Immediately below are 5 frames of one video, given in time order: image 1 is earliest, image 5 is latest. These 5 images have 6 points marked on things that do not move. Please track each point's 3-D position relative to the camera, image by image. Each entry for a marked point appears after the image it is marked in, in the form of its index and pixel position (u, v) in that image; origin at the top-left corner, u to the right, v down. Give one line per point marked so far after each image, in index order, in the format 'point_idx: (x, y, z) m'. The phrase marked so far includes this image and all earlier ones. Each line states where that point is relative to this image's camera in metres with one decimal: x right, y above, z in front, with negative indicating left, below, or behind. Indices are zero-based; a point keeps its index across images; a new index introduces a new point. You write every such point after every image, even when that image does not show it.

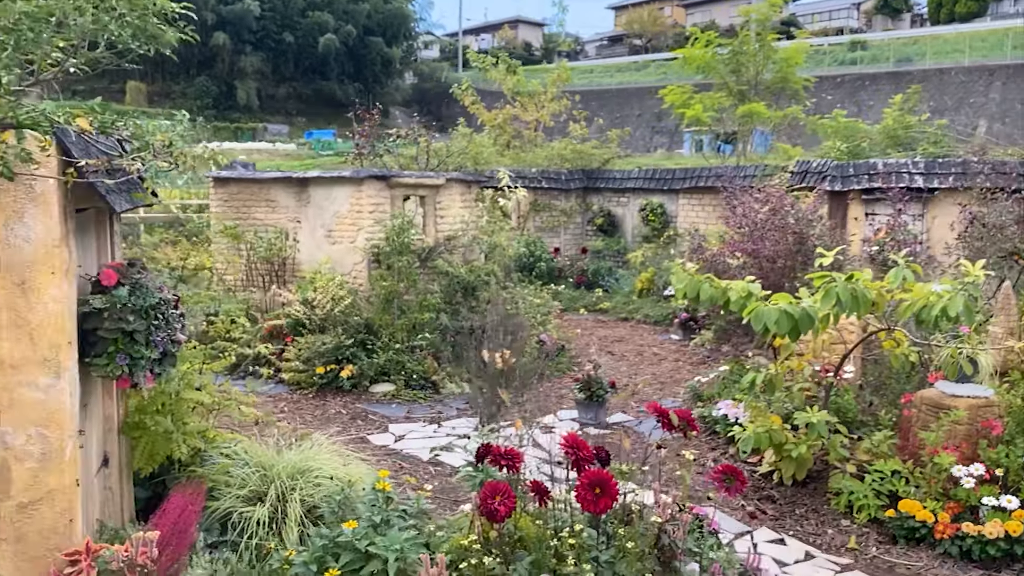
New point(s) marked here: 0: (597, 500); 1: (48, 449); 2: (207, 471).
0: (+0.2, -0.6, +2.5) m
1: (-1.4, -0.5, +2.8) m
2: (-1.2, -0.7, +3.7) m
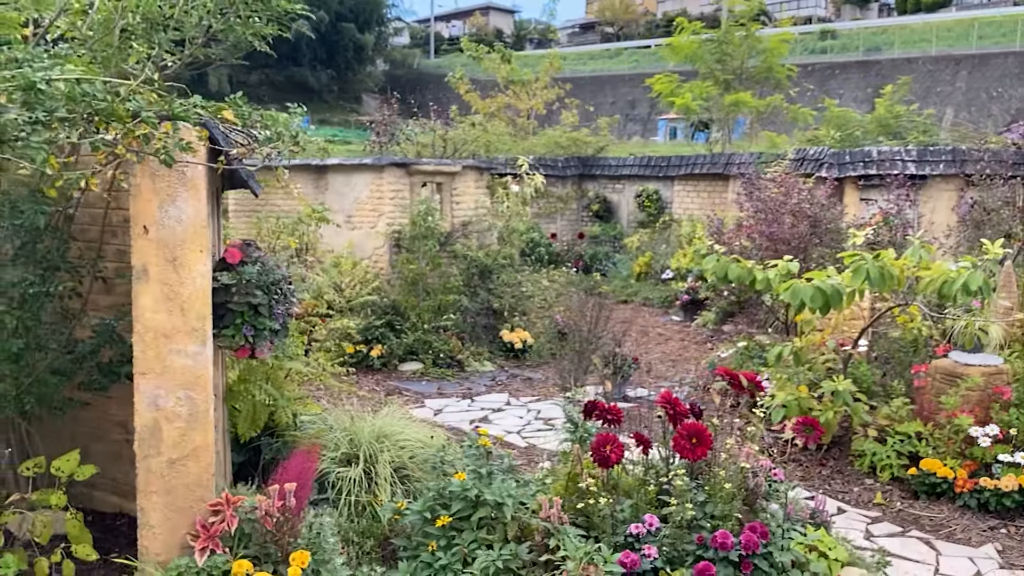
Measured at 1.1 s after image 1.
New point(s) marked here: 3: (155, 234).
0: (+0.6, -0.5, +2.8) m
1: (-1.1, -0.4, +3.1) m
2: (-0.9, -0.6, +4.0) m
3: (-1.2, +0.2, +2.9) m
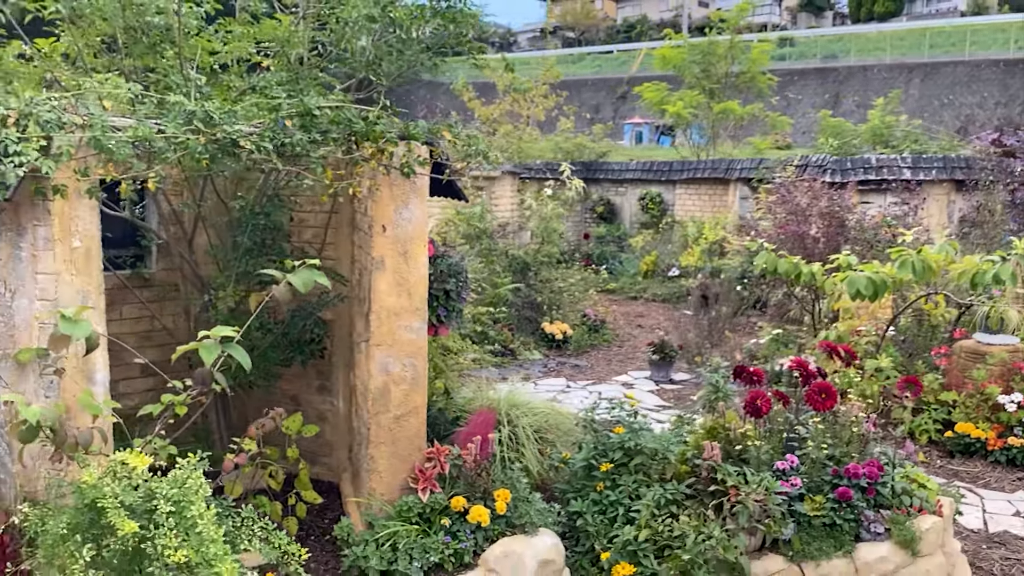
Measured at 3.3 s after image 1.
0: (+1.2, -0.5, +3.6) m
1: (-0.4, -0.4, +3.7) m
2: (-0.3, -0.6, +4.6) m
3: (-0.5, +0.2, +3.6) m
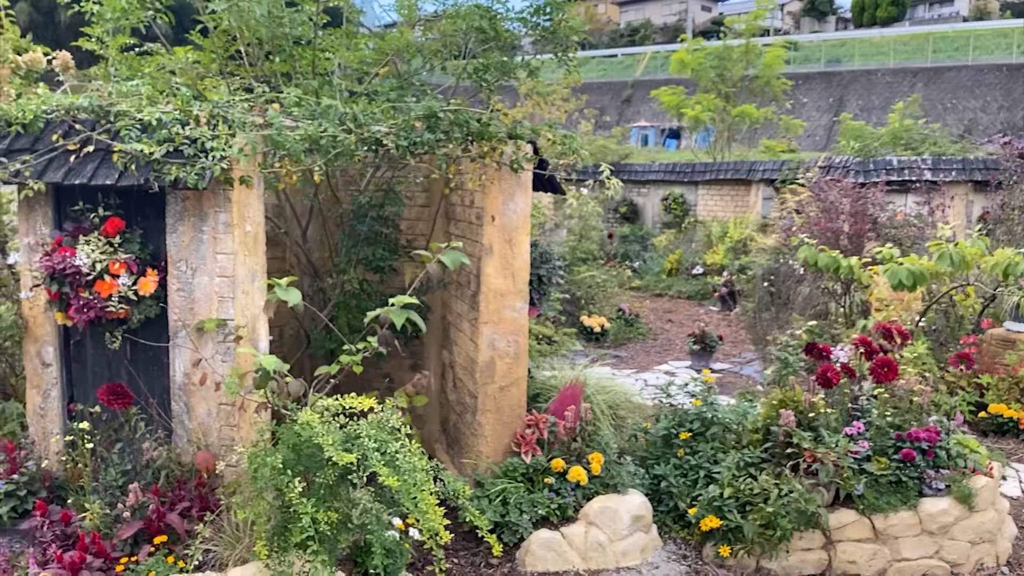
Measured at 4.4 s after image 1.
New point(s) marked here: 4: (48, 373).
0: (+1.7, -0.4, +4.0) m
1: (0.0, -0.3, +4.1) m
2: (+0.1, -0.5, +5.0) m
3: (-0.1, +0.3, +4.0) m
4: (-1.8, -0.3, +3.5) m
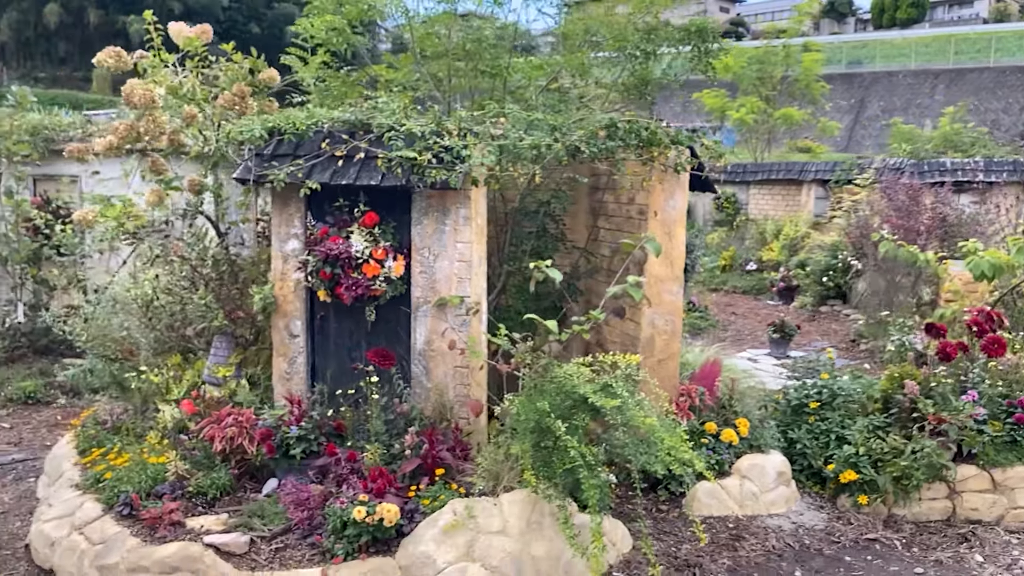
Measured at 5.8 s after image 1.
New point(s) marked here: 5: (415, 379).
0: (+2.5, -0.3, +4.6) m
1: (+0.9, -0.2, +4.8) m
2: (+1.0, -0.4, +5.7) m
3: (+0.8, +0.4, +4.6) m
4: (-1.0, -0.3, +4.1) m
5: (-0.4, -0.4, +4.0) m
